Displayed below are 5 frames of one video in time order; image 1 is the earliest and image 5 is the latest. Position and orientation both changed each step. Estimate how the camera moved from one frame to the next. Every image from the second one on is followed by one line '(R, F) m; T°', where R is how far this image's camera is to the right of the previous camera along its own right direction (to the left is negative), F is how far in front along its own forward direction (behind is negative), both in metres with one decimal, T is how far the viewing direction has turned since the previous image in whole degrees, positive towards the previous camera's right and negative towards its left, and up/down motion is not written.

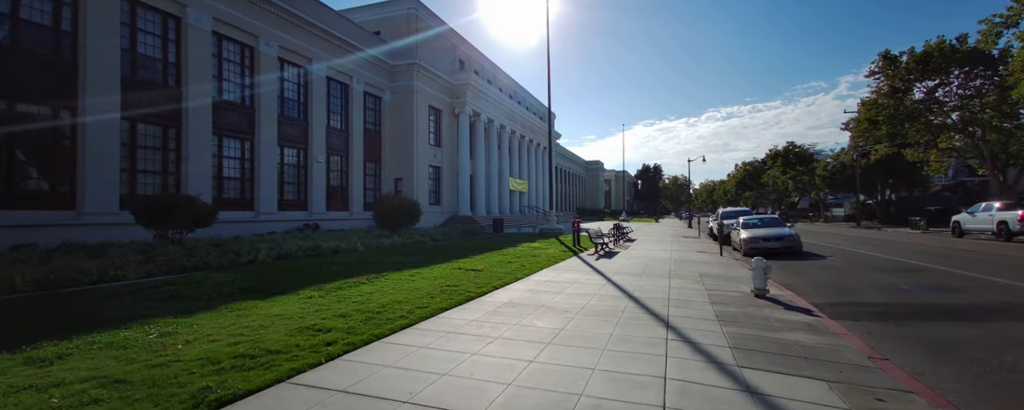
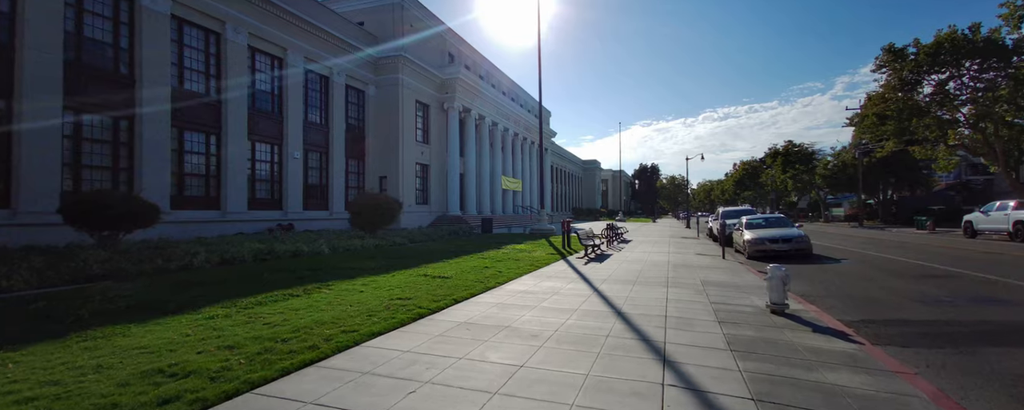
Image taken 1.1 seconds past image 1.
(+0.5, +1.6) m; 0°
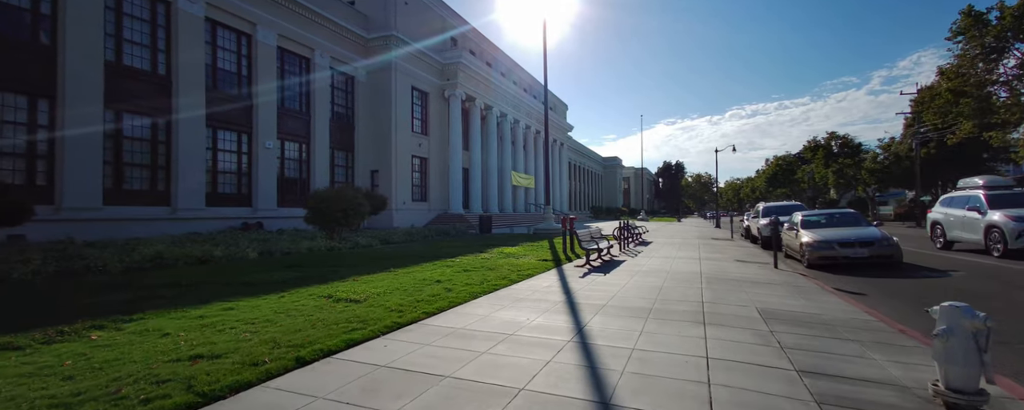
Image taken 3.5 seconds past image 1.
(+1.1, +3.6) m; -3°
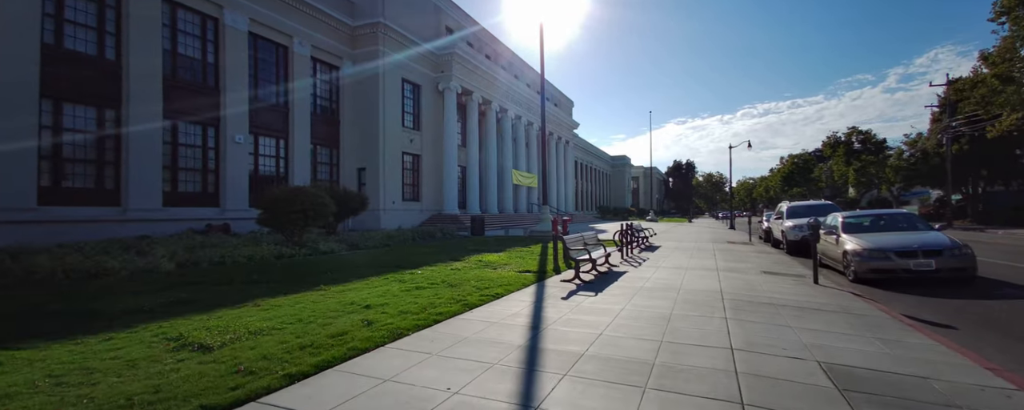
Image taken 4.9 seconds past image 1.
(+0.7, +2.2) m; -1°
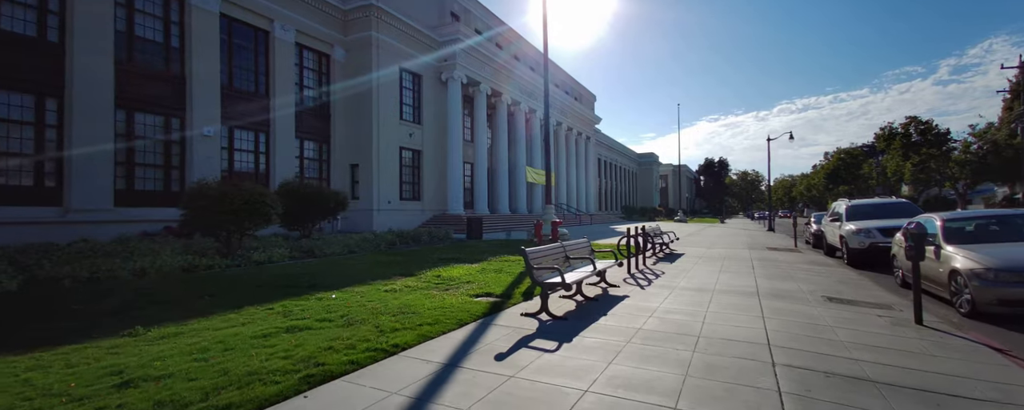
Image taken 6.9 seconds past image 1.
(+1.1, +2.8) m; -3°
